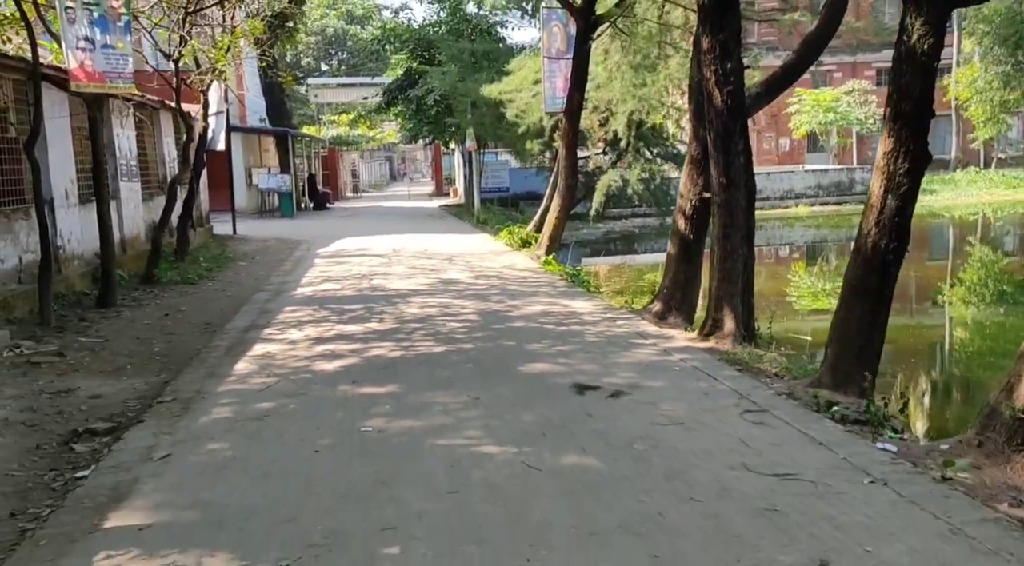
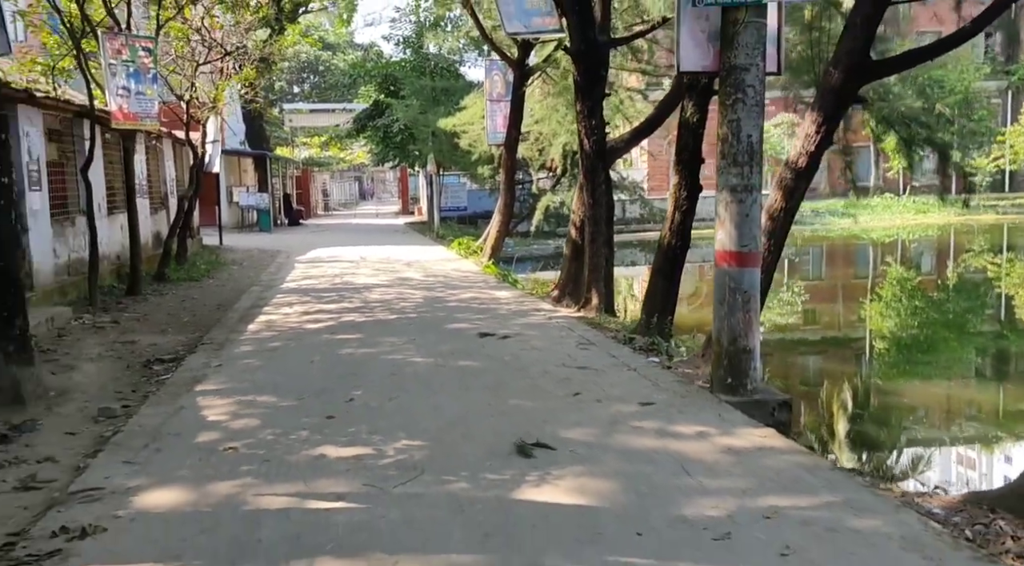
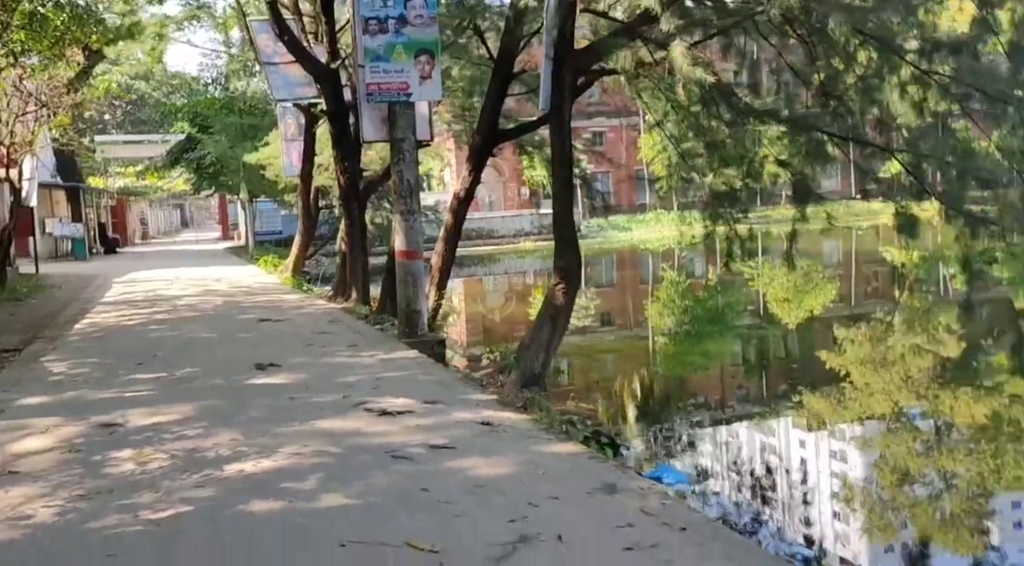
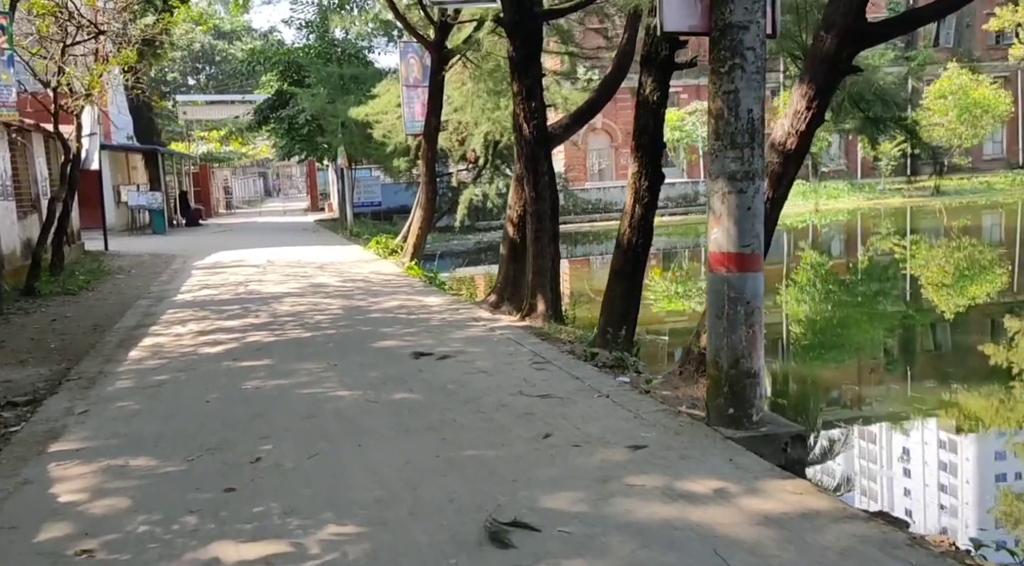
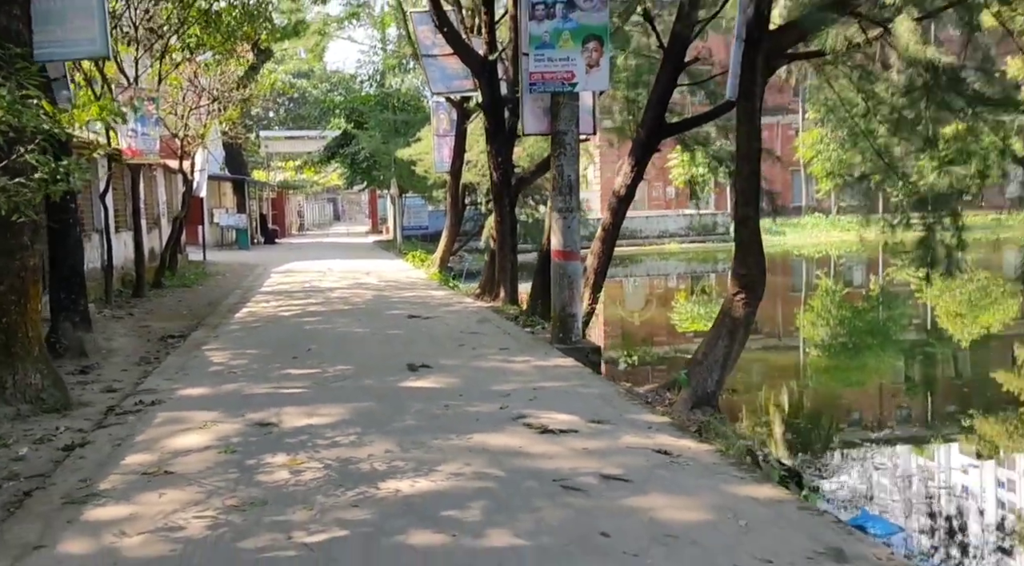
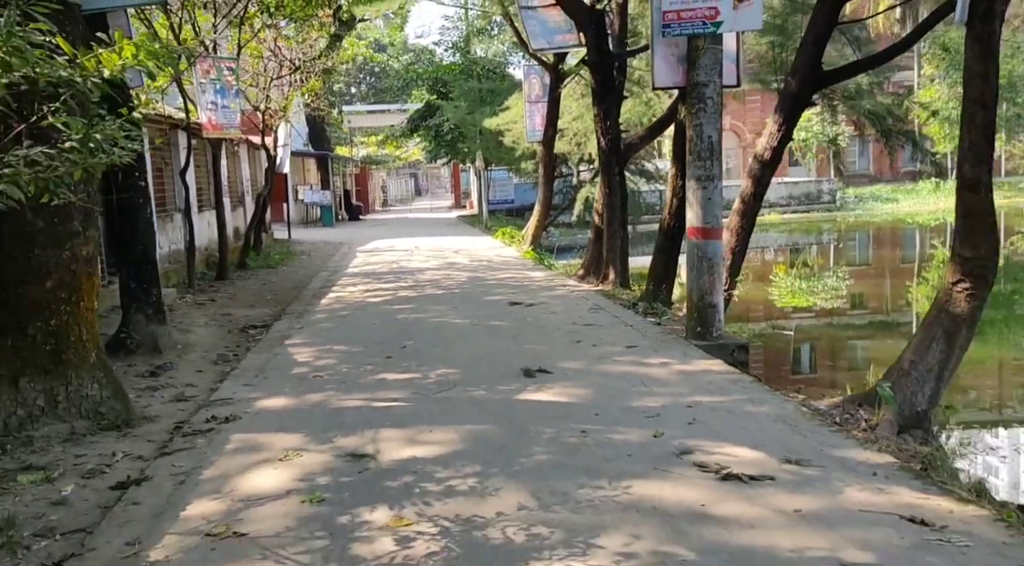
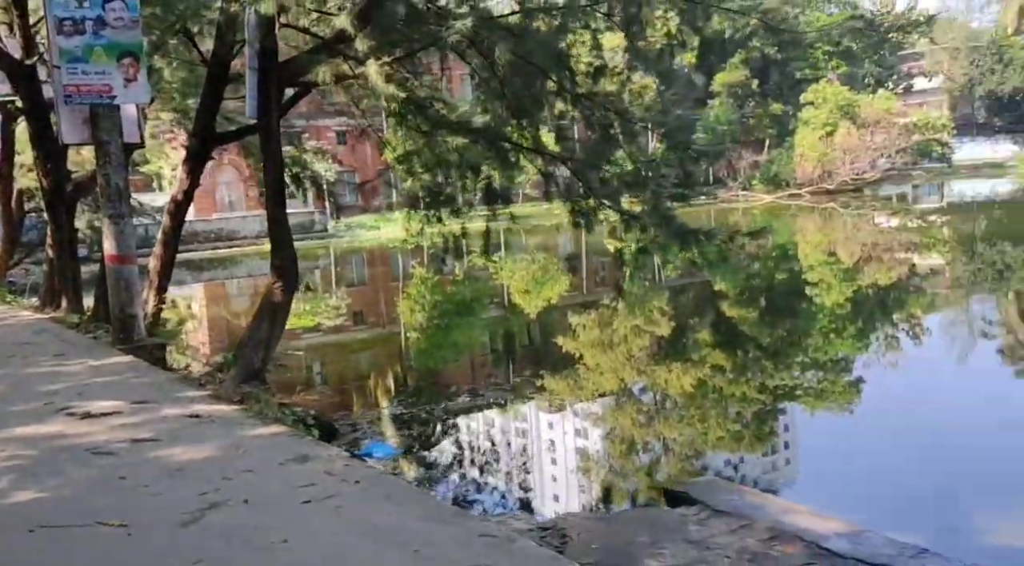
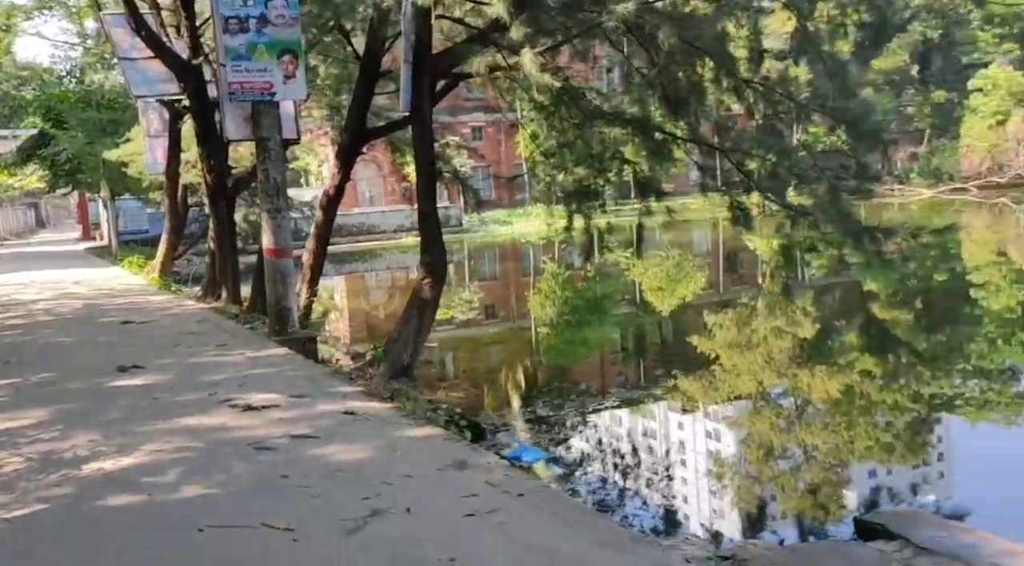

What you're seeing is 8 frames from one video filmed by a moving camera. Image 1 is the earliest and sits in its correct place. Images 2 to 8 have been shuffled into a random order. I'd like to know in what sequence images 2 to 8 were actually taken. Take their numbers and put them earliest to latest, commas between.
4, 2, 6, 5, 3, 8, 7
